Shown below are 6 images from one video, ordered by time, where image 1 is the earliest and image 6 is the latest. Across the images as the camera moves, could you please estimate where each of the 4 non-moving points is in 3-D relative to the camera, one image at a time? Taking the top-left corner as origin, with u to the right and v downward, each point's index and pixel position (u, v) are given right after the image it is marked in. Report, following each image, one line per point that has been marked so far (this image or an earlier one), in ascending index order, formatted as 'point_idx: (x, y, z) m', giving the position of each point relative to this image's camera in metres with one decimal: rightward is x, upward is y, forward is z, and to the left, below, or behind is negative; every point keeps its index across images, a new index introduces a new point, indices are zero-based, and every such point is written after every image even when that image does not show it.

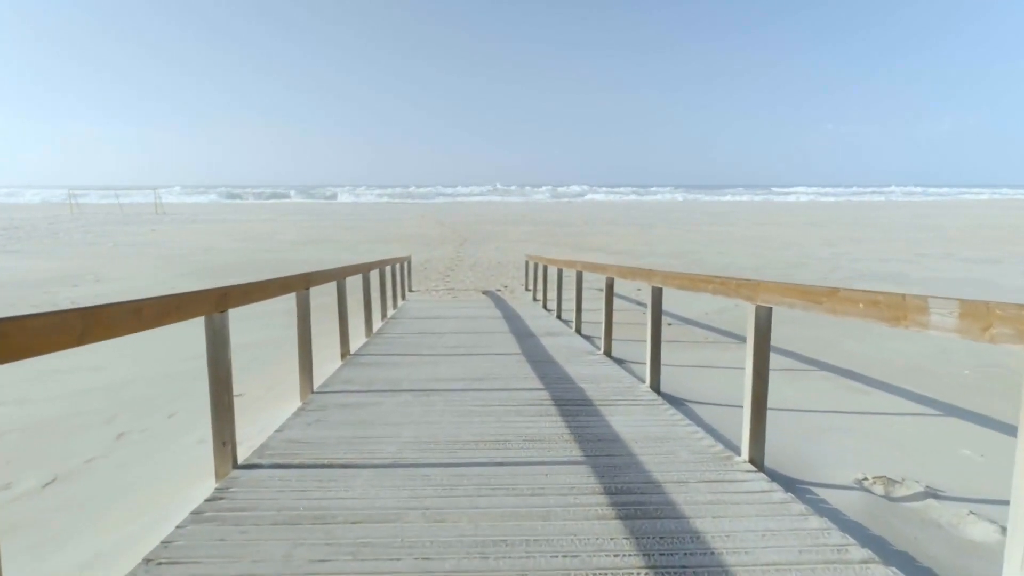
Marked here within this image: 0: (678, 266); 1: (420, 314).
0: (+2.8, +0.4, +12.6) m
1: (-0.8, -0.2, +6.9) m
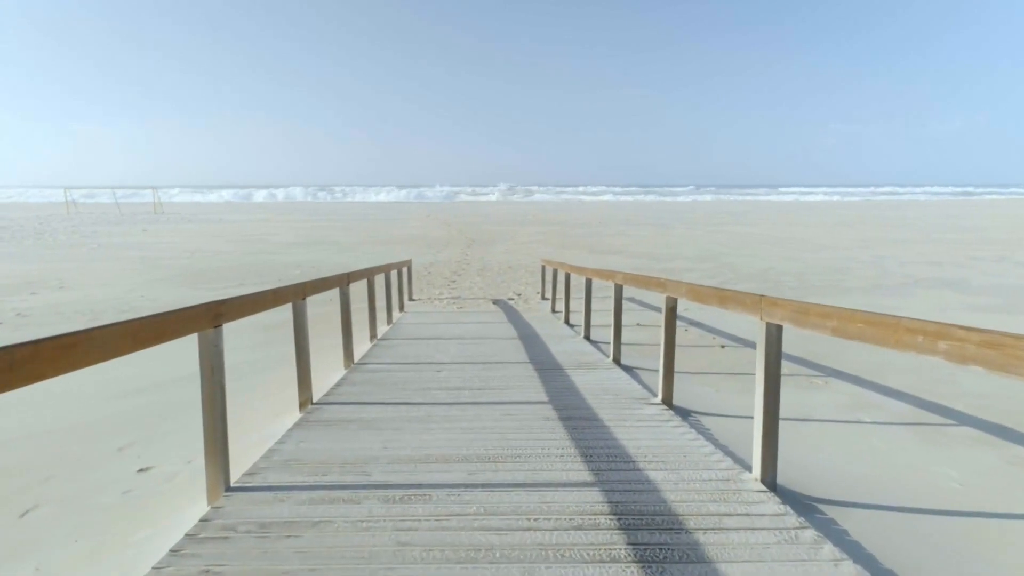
0: (+2.9, +0.3, +11.4) m
1: (-0.7, -0.3, +5.7) m
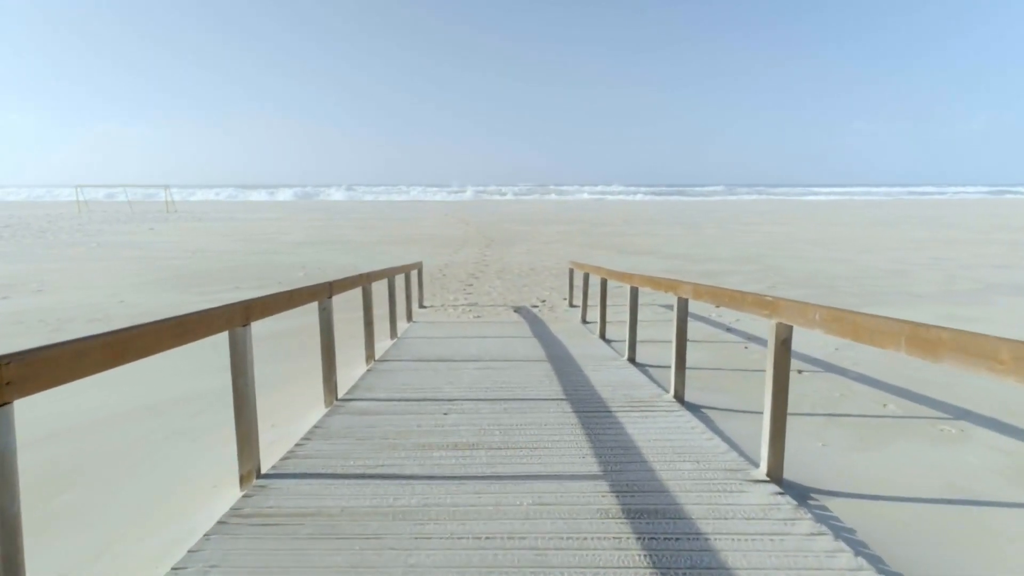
0: (+3.2, +0.2, +10.4) m
1: (-0.5, -0.4, +4.8) m
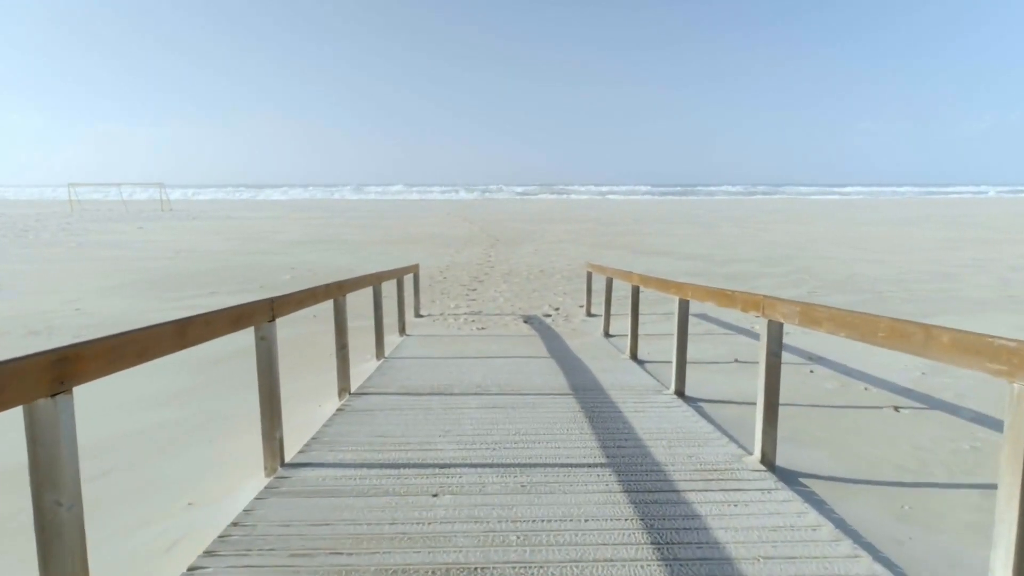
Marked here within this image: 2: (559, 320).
0: (+3.3, +0.1, +9.4) m
1: (-0.5, -0.4, +3.8) m
2: (+0.4, -0.3, +6.2) m
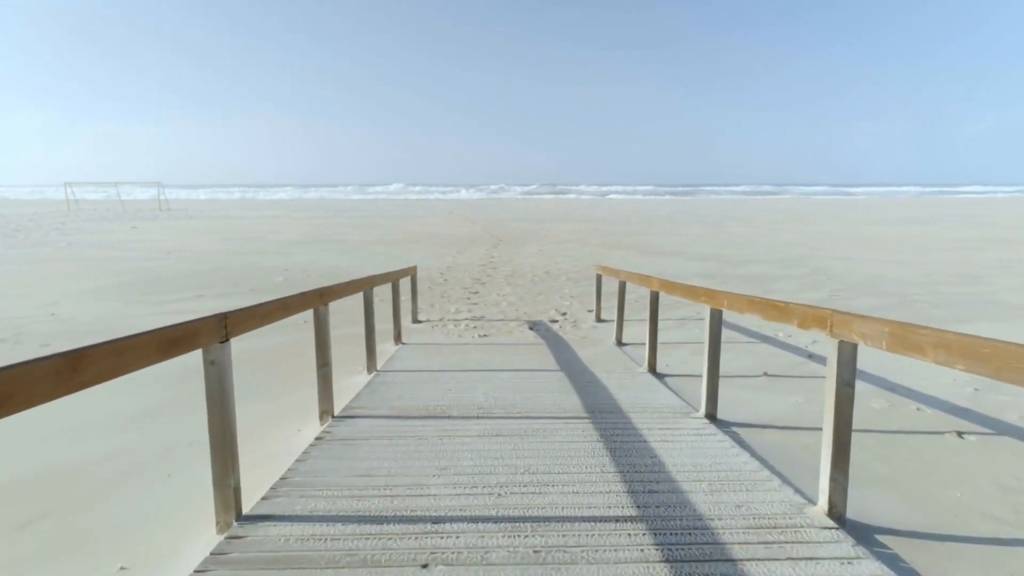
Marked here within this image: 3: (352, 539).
0: (+3.4, +0.1, +9.0) m
1: (-0.4, -0.5, +3.4) m
2: (+0.4, -0.3, +5.8) m
3: (-0.4, -0.6, +1.7) m
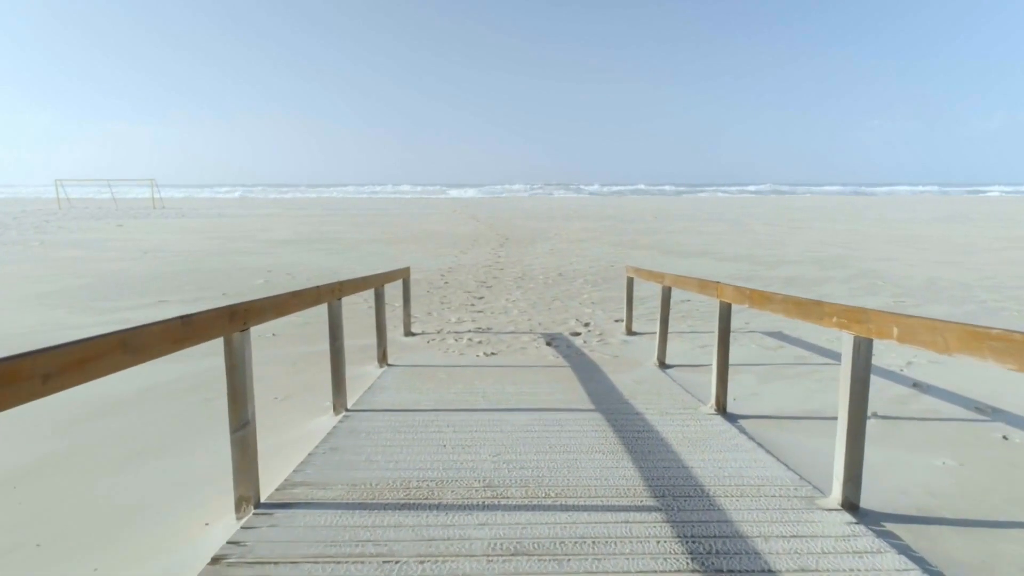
0: (+3.5, +0.1, +7.9) m
1: (-0.4, -0.5, +2.4) m
2: (+0.5, -0.3, +4.7) m
3: (-0.3, -0.6, +0.7) m
